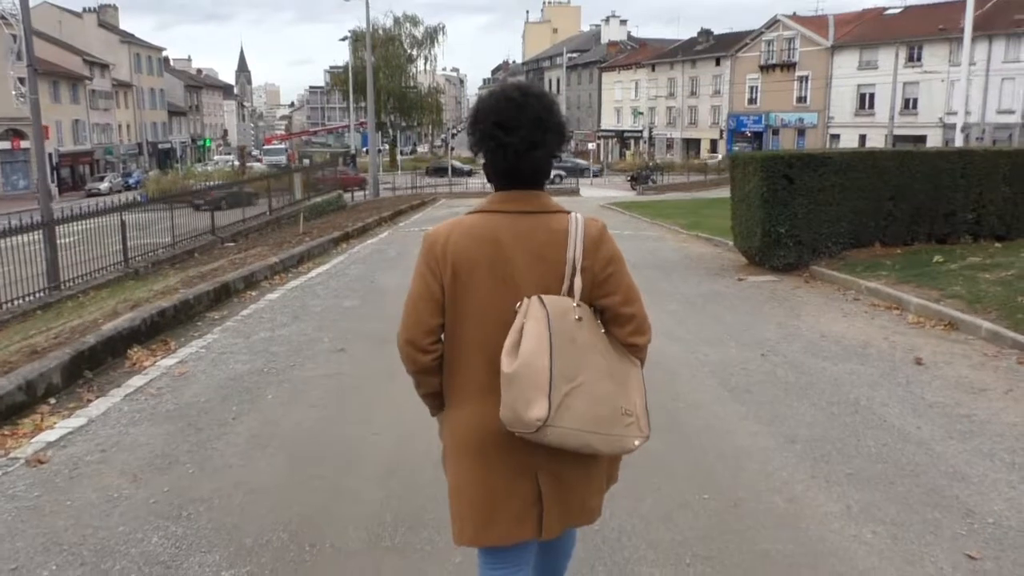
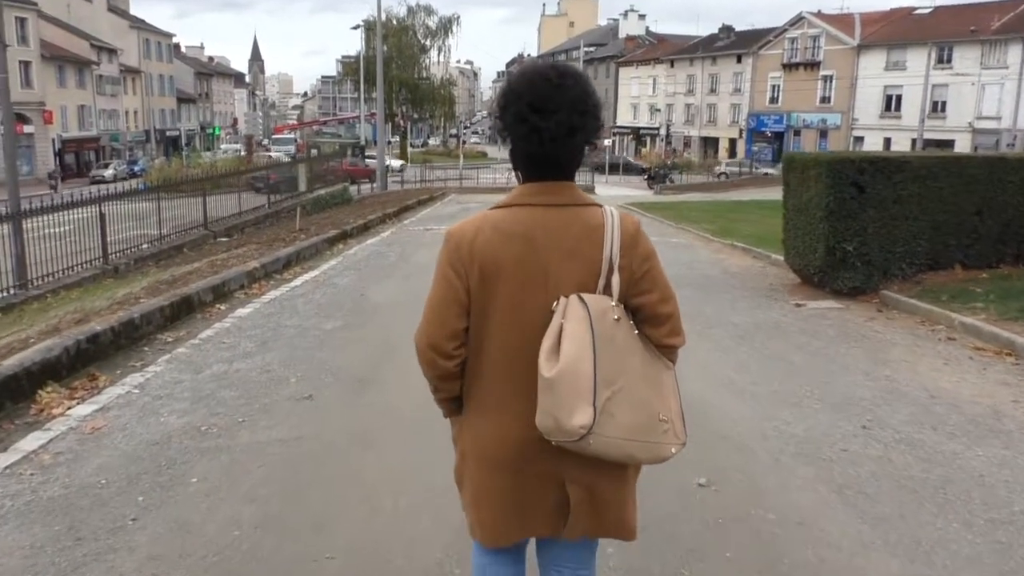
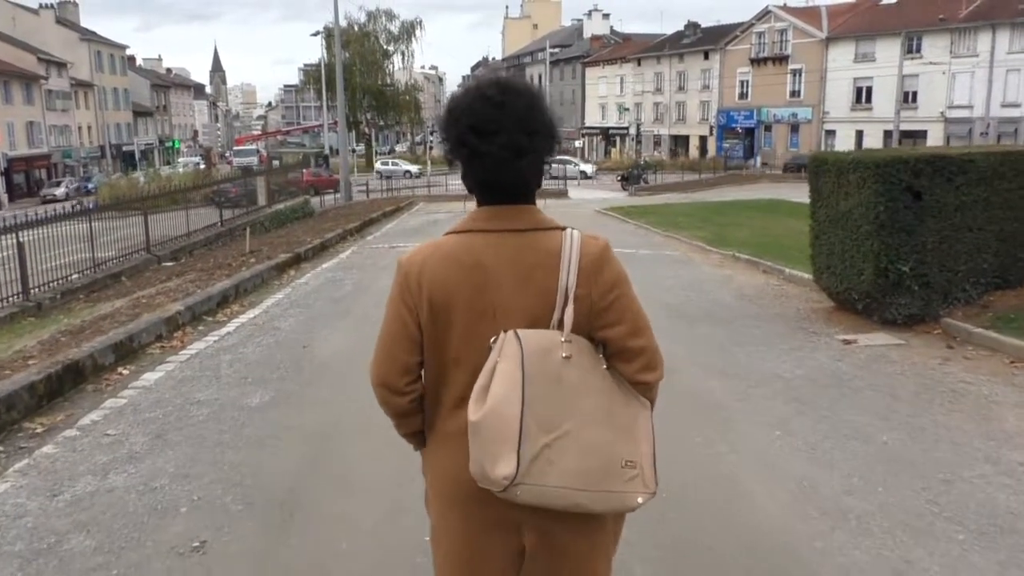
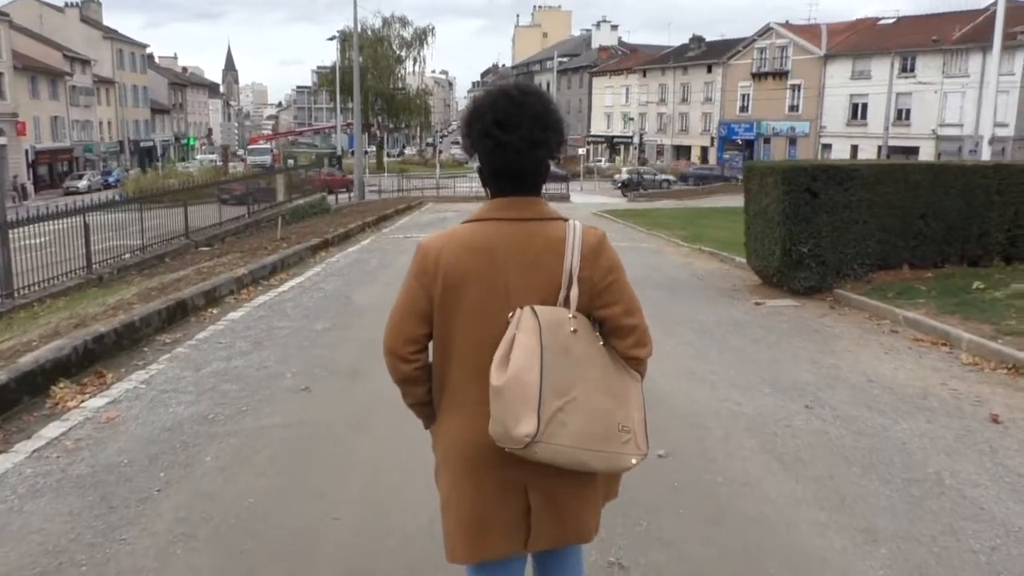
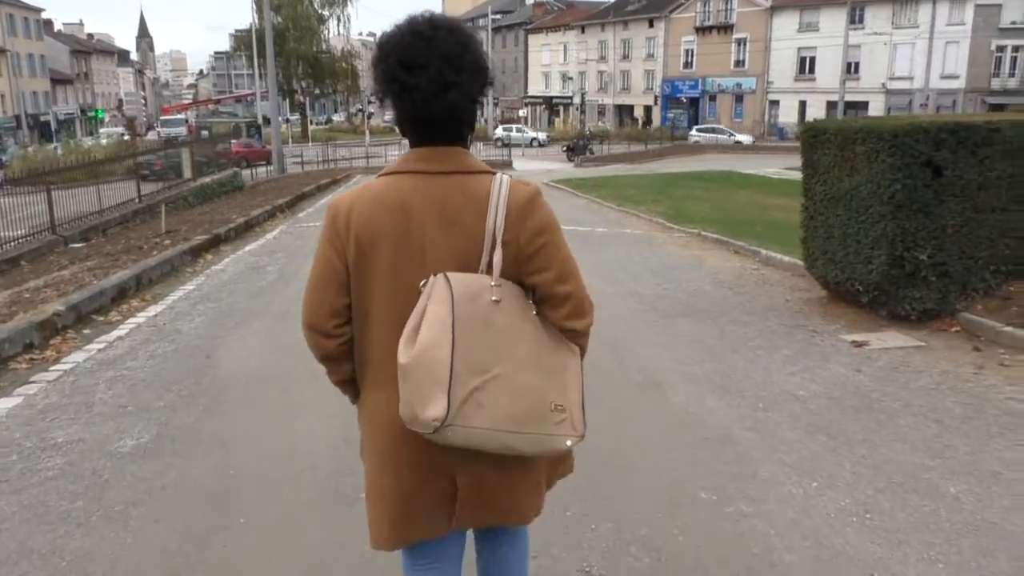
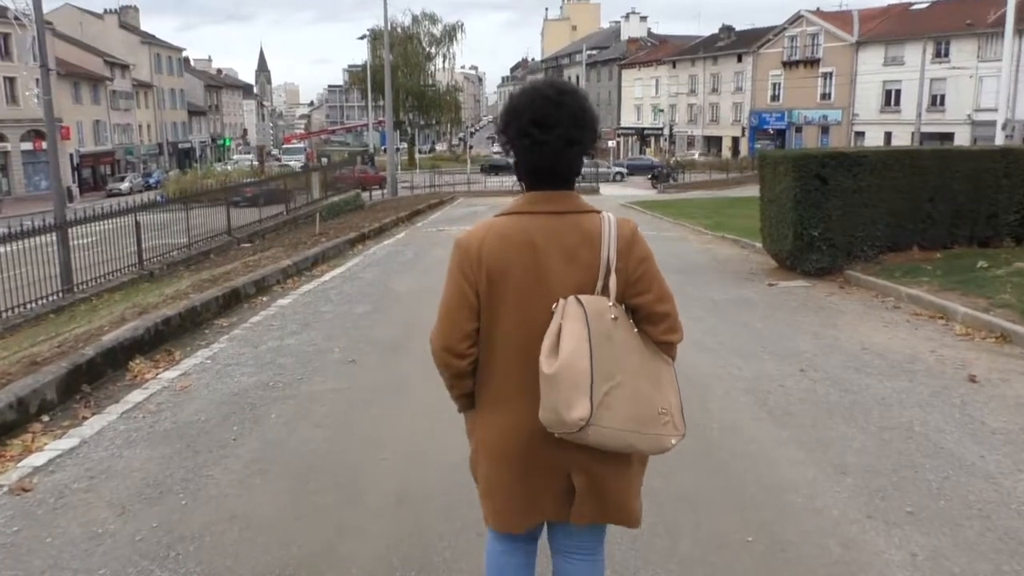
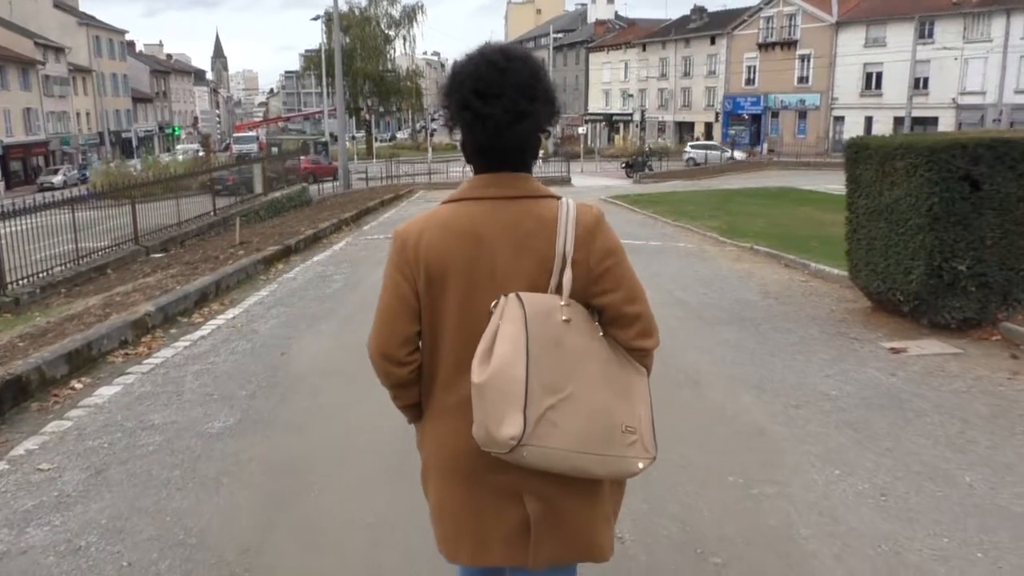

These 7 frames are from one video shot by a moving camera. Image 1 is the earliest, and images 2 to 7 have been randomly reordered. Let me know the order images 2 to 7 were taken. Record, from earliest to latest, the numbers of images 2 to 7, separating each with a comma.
6, 4, 2, 3, 7, 5
